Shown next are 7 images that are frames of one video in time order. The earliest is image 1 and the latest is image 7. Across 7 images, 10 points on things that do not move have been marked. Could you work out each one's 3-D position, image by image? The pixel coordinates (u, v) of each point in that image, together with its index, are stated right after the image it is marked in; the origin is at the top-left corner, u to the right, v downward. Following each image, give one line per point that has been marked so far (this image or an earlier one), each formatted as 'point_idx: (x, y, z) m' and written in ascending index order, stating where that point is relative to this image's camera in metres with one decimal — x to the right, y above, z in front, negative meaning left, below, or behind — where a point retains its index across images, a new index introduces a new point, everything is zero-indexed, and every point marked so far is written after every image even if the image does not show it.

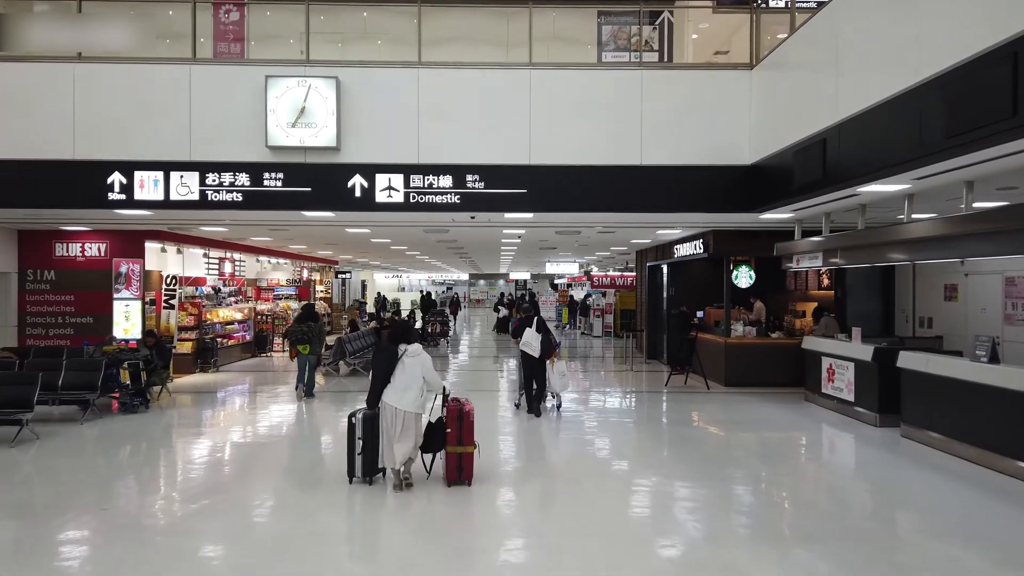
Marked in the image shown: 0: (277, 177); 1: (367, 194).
0: (-3.1, +1.5, +7.6) m
1: (-1.9, +1.3, +7.7) m
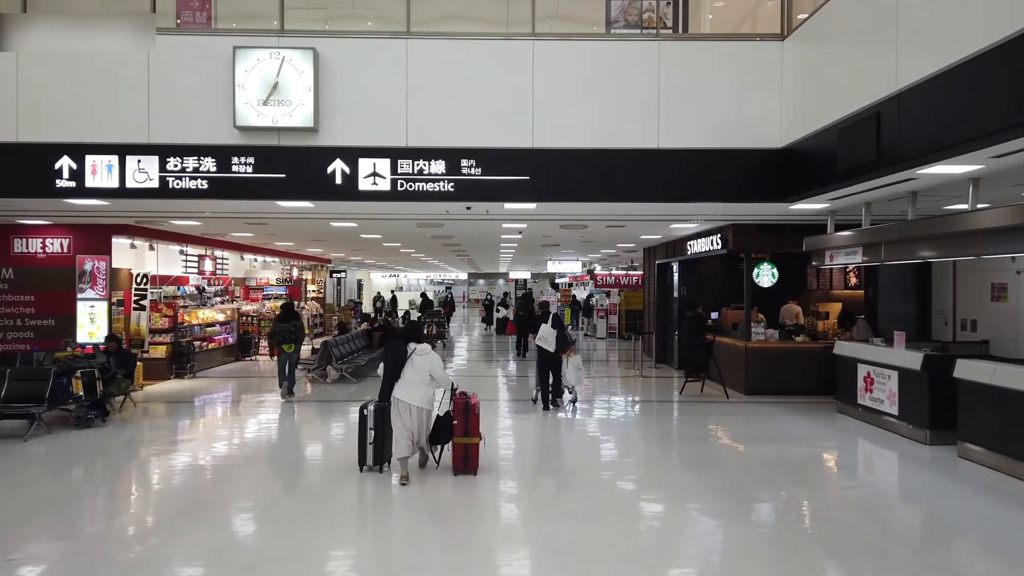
0: (-3.1, +1.5, +6.8) m
1: (-1.9, +1.3, +6.8) m
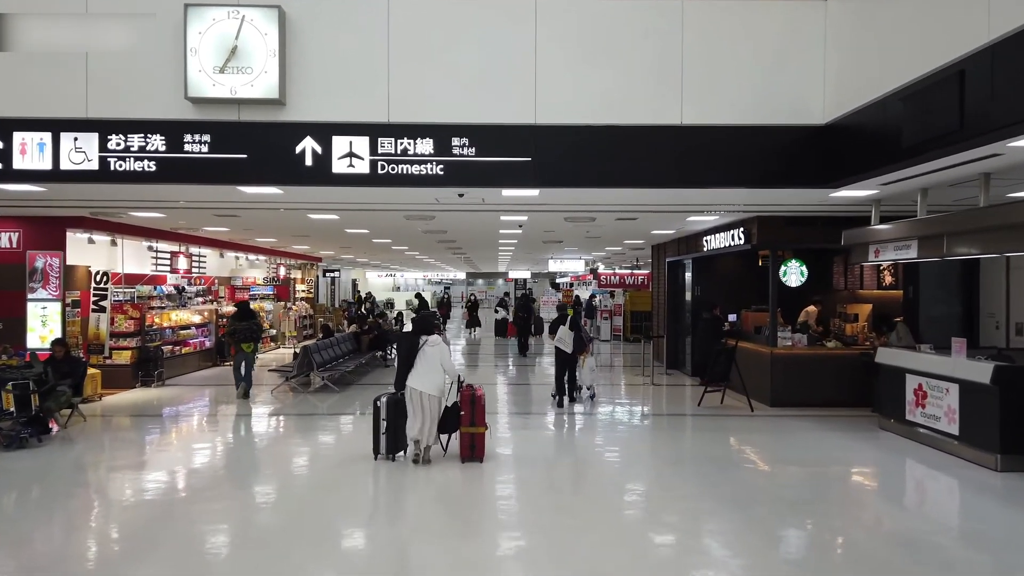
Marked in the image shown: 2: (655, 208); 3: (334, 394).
0: (-3.1, +1.5, +5.8) m
1: (-1.9, +1.3, +5.8) m
2: (+1.9, +1.1, +7.9) m
3: (-3.2, -1.9, +10.3) m
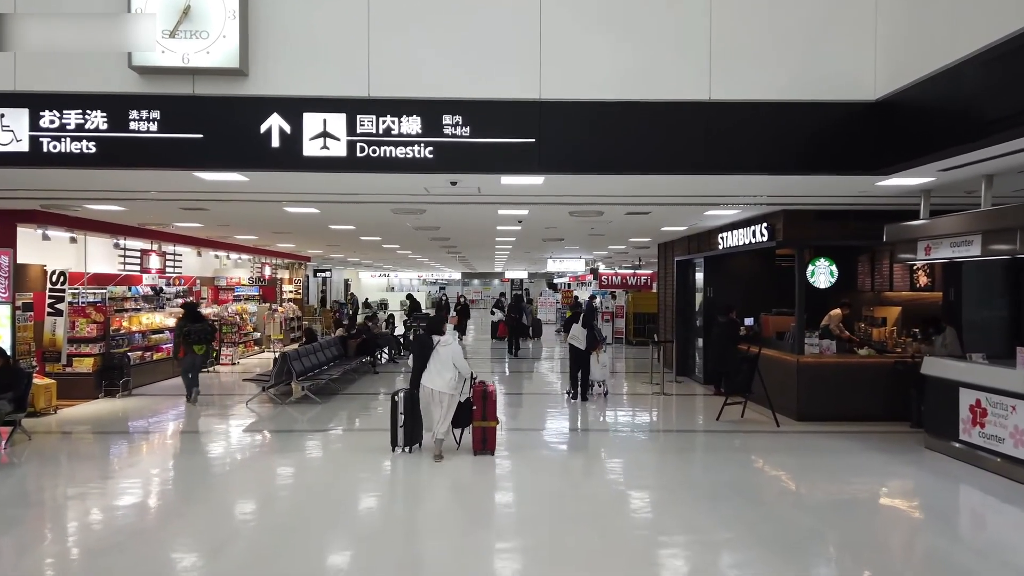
0: (-3.1, +1.5, +4.9) m
1: (-1.9, +1.3, +5.0) m
2: (+1.9, +1.1, +7.1) m
3: (-3.2, -1.9, +9.5) m
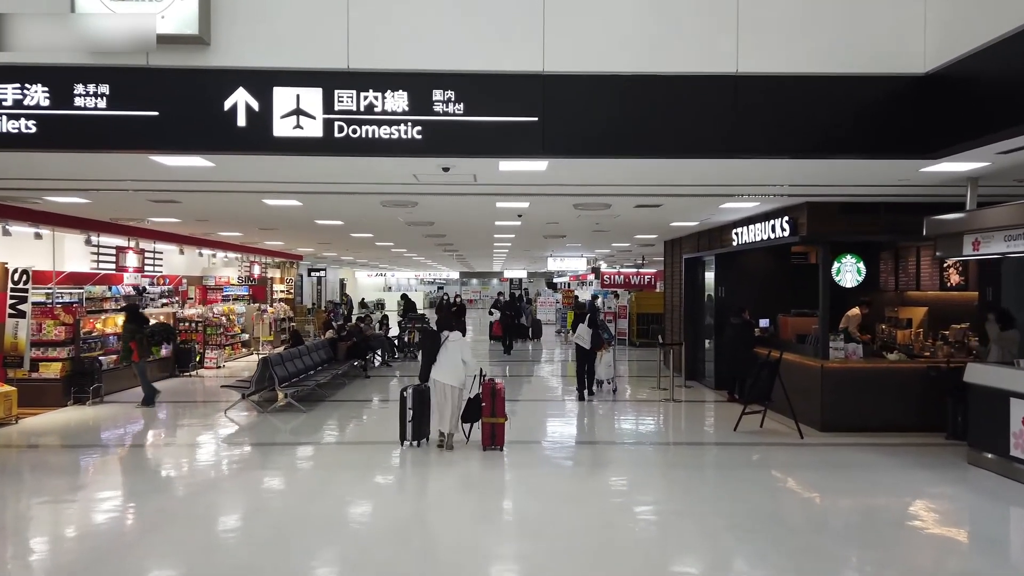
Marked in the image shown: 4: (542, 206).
0: (-3.1, +1.5, +4.3) m
1: (-1.9, +1.3, +4.4) m
2: (+1.9, +1.1, +6.5) m
3: (-3.2, -1.9, +8.9) m
4: (+0.4, +1.0, +7.3) m
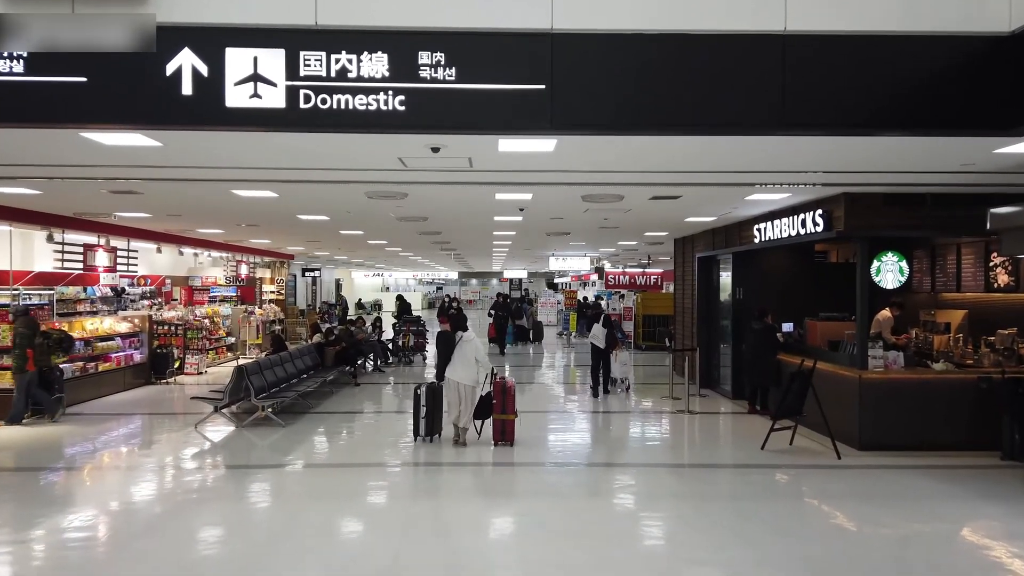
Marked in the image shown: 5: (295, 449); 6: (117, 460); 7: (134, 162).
0: (-3.1, +1.4, +3.6) m
1: (-1.9, +1.2, +3.6) m
2: (+1.9, +1.1, +5.7) m
3: (-3.2, -1.9, +8.1) m
4: (+0.4, +1.0, +6.6) m
5: (-2.7, -2.0, +7.3) m
6: (-4.7, -2.1, +6.9) m
7: (-3.2, +1.0, +4.9) m
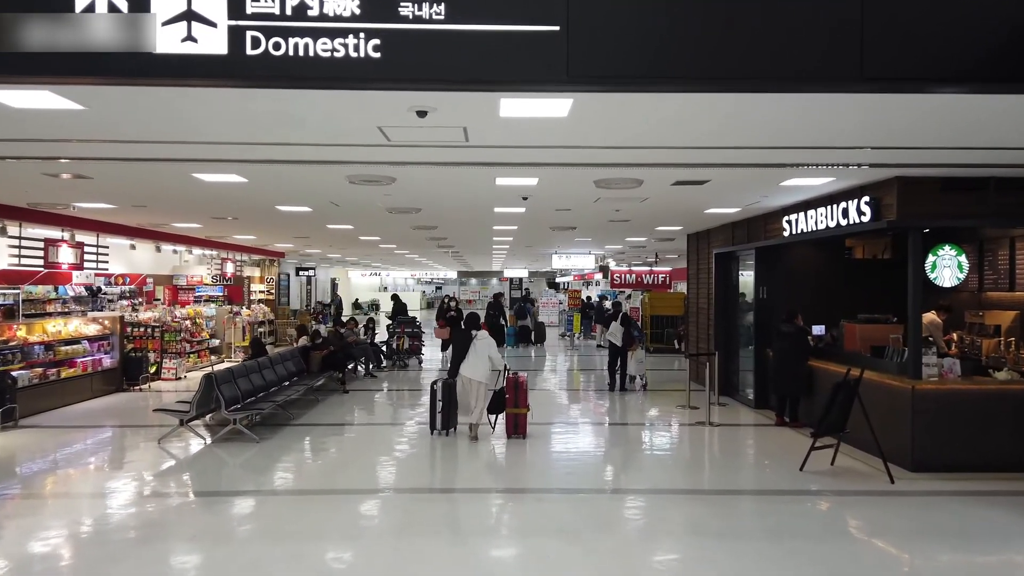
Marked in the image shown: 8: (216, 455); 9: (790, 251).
0: (-3.0, +1.5, +2.8) m
1: (-1.9, +1.3, +2.8) m
2: (+2.0, +1.1, +5.0) m
3: (-3.2, -1.9, +7.3) m
4: (+0.4, +1.0, +5.8) m
5: (-2.7, -2.0, +6.5) m
6: (-4.6, -2.0, +6.1) m
7: (-3.1, +1.0, +4.1) m
8: (-3.5, -1.9, +6.9) m
9: (+3.9, +0.5, +8.0) m
